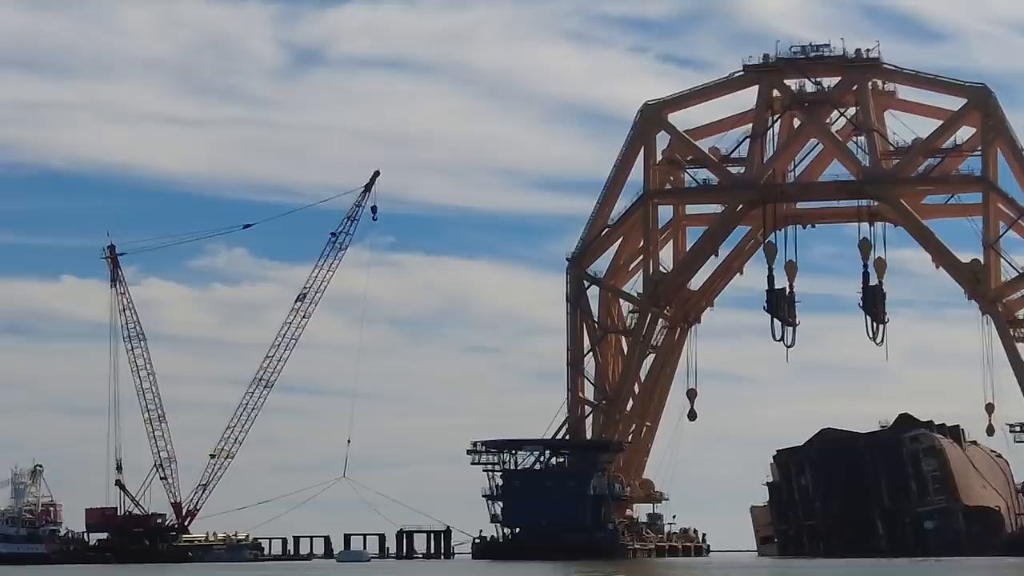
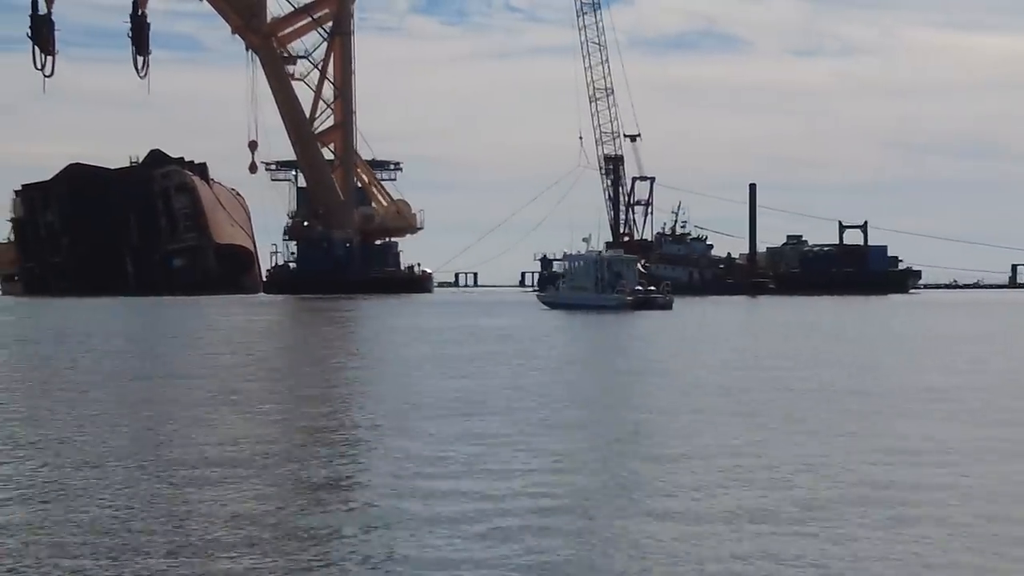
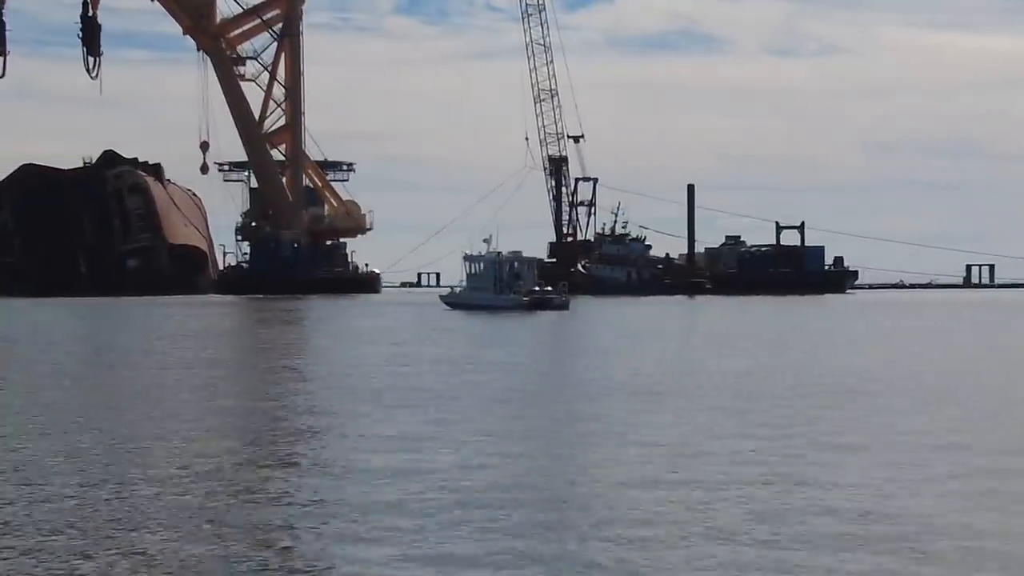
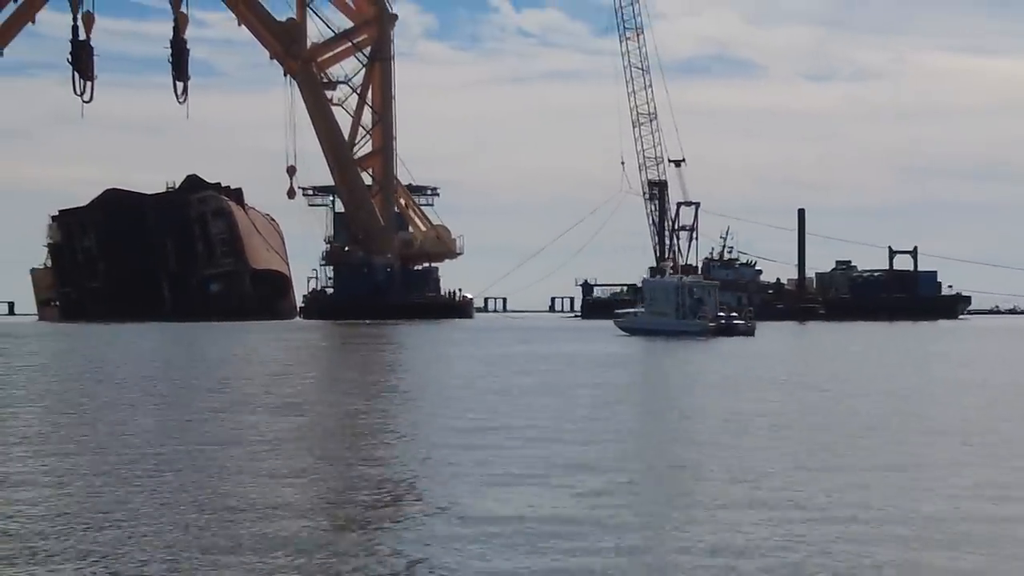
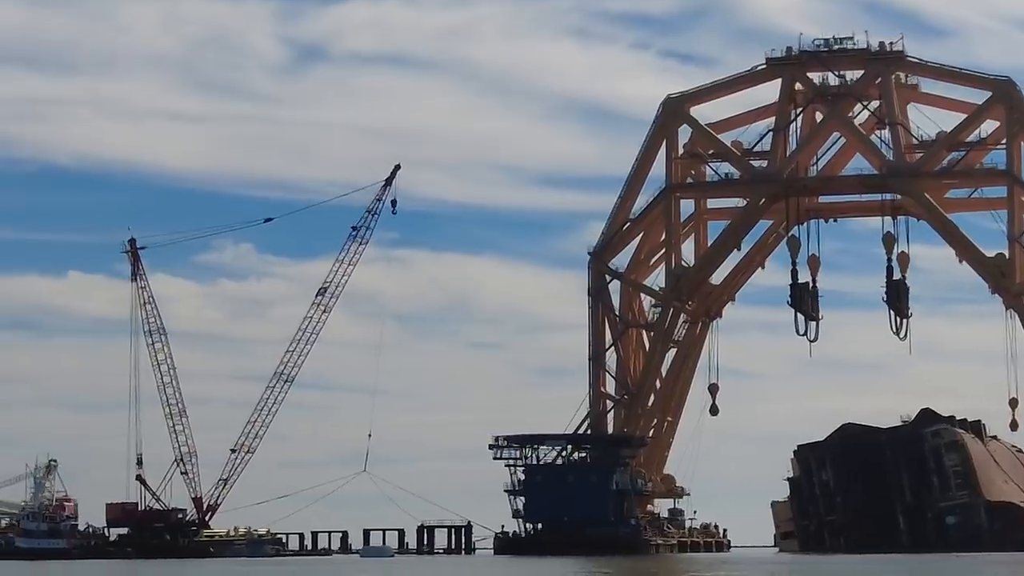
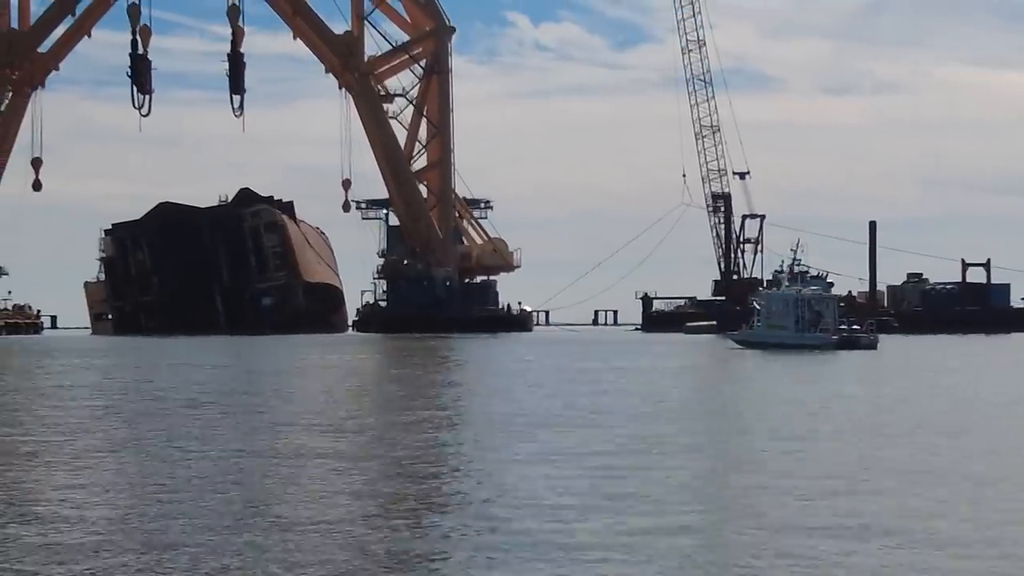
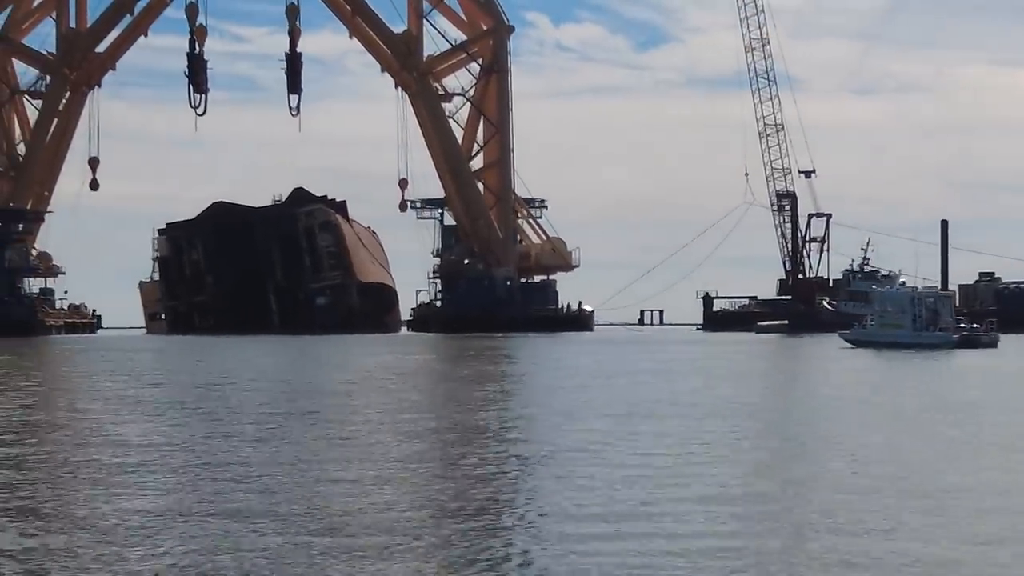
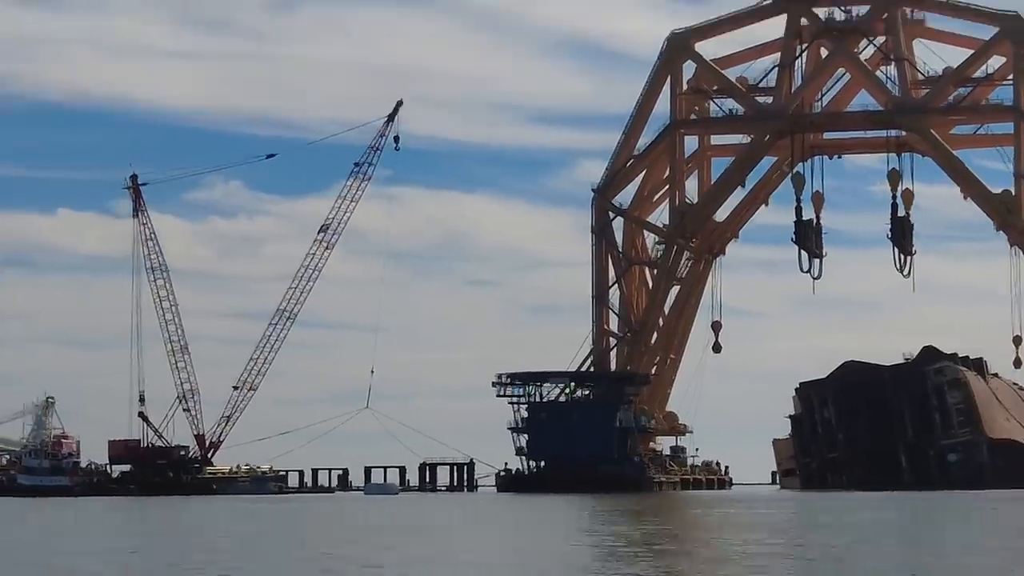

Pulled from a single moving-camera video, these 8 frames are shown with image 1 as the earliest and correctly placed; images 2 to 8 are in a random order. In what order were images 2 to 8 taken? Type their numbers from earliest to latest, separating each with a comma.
5, 8, 3, 2, 4, 6, 7
